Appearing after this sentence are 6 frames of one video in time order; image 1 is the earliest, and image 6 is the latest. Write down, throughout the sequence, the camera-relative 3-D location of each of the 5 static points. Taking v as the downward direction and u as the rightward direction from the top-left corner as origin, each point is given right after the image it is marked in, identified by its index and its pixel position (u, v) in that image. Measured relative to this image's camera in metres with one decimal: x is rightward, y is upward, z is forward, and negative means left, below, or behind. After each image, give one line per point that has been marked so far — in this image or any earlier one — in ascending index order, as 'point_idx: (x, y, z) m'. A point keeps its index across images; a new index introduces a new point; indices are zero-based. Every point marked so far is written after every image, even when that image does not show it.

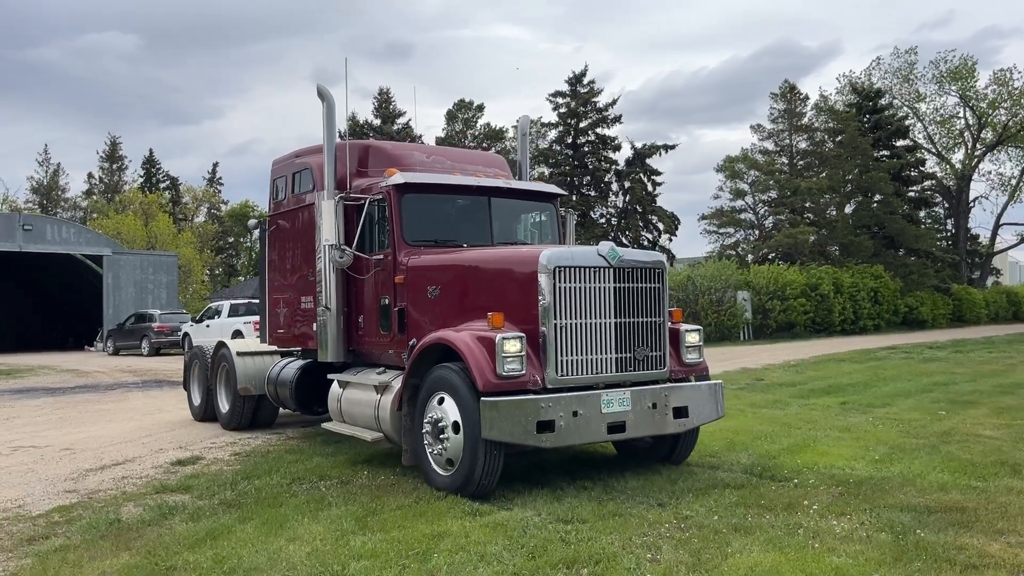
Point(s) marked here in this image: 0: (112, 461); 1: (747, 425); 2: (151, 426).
0: (-3.6, -1.6, +7.8) m
1: (+2.4, -1.4, +8.9) m
2: (-4.3, -1.6, +10.1) m
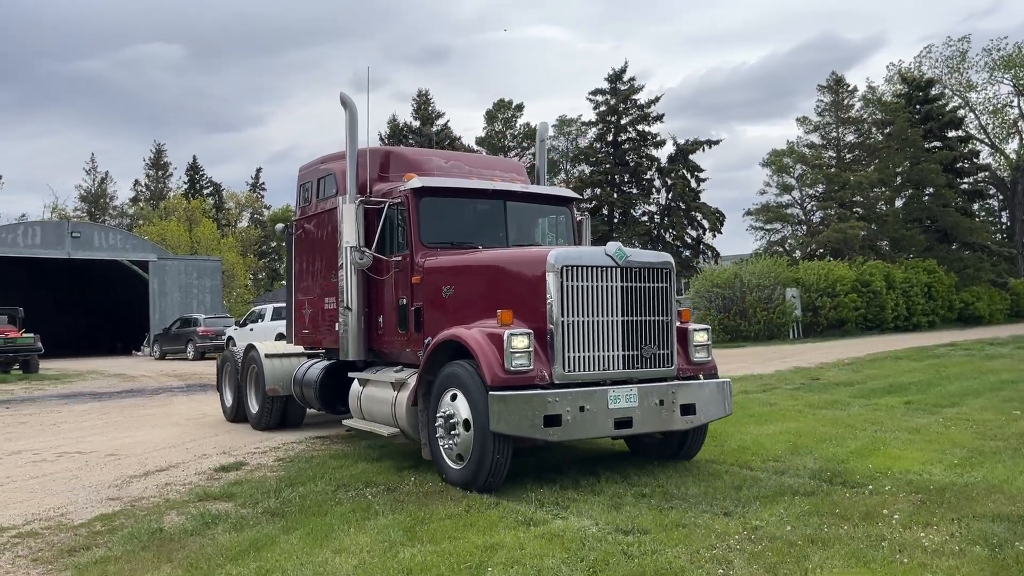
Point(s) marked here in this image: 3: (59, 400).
0: (-3.2, -1.6, +7.7) m
1: (+2.9, -1.4, +8.5) m
2: (-3.7, -1.6, +10.0) m
3: (-7.4, -1.8, +14.1) m
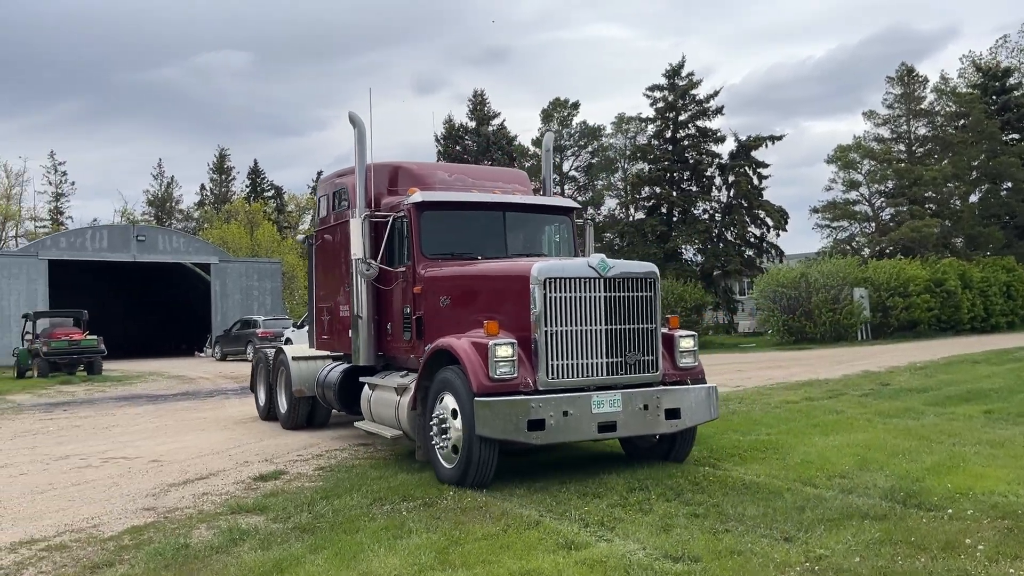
0: (-2.7, -1.6, +7.6) m
1: (+3.3, -1.4, +7.9) m
2: (-3.1, -1.7, +9.9) m
3: (-6.5, -1.9, +14.2) m
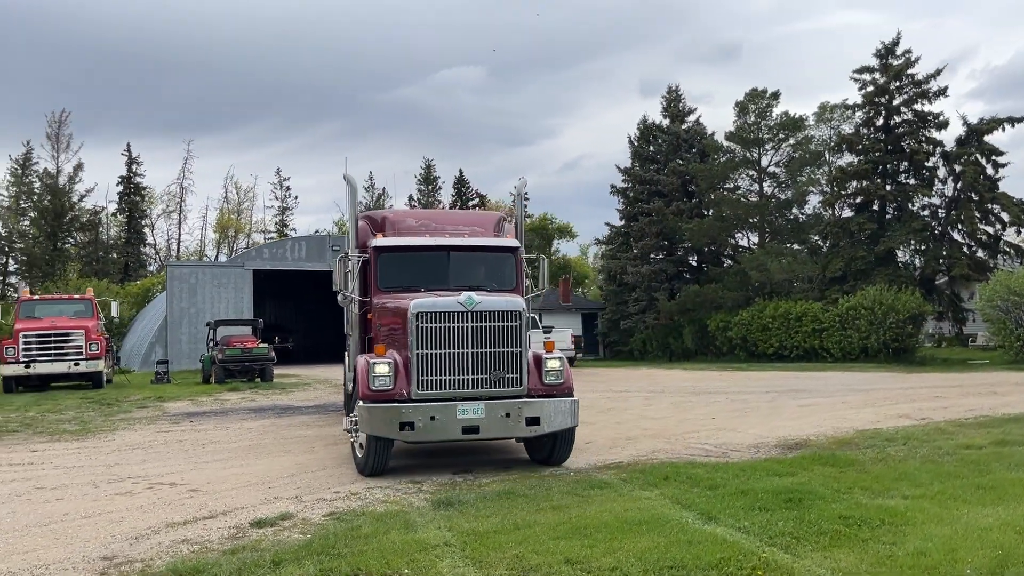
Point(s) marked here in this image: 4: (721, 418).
0: (-2.4, -1.8, +6.9) m
1: (+3.6, -1.5, +5.7) m
2: (-2.2, -1.9, +9.3) m
3: (-4.4, -2.1, +14.3) m
4: (+3.1, -1.9, +12.8) m
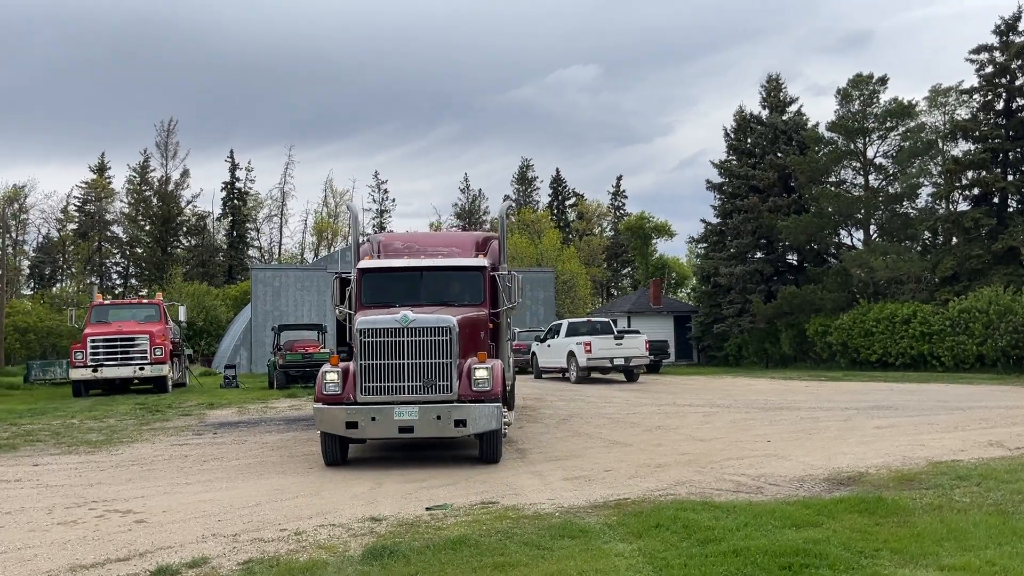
0: (-2.7, -1.9, +6.2) m
1: (+3.0, -1.6, +4.2) m
2: (-2.2, -2.0, +8.5) m
3: (-3.7, -2.2, +13.8) m
4: (+3.5, -2.0, +11.3) m
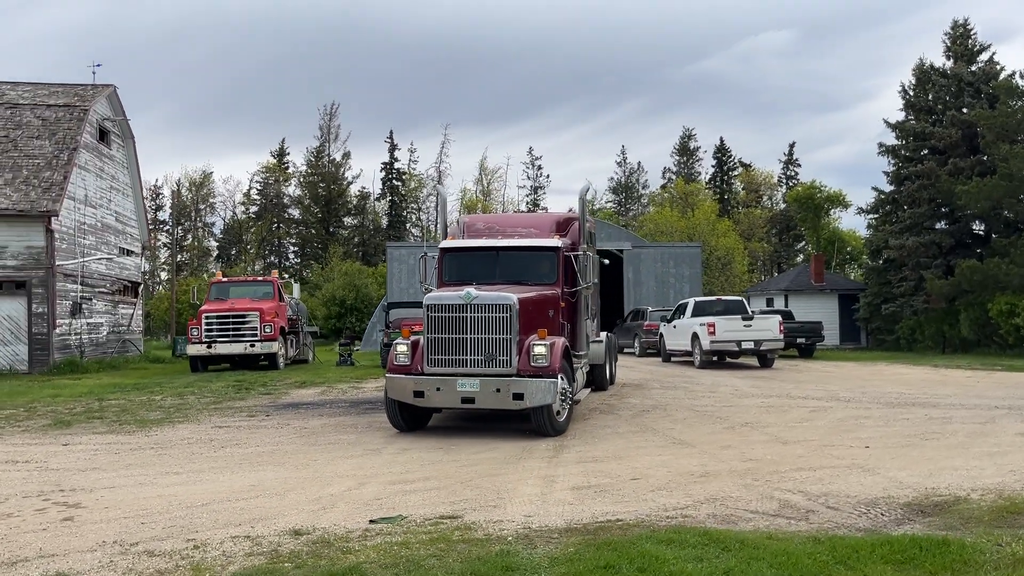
0: (-3.2, -1.7, +5.6) m
1: (+2.0, -1.5, +2.4) m
2: (-2.2, -1.7, +7.7) m
3: (-2.5, -1.8, +13.2) m
4: (+3.9, -1.7, +9.3) m
